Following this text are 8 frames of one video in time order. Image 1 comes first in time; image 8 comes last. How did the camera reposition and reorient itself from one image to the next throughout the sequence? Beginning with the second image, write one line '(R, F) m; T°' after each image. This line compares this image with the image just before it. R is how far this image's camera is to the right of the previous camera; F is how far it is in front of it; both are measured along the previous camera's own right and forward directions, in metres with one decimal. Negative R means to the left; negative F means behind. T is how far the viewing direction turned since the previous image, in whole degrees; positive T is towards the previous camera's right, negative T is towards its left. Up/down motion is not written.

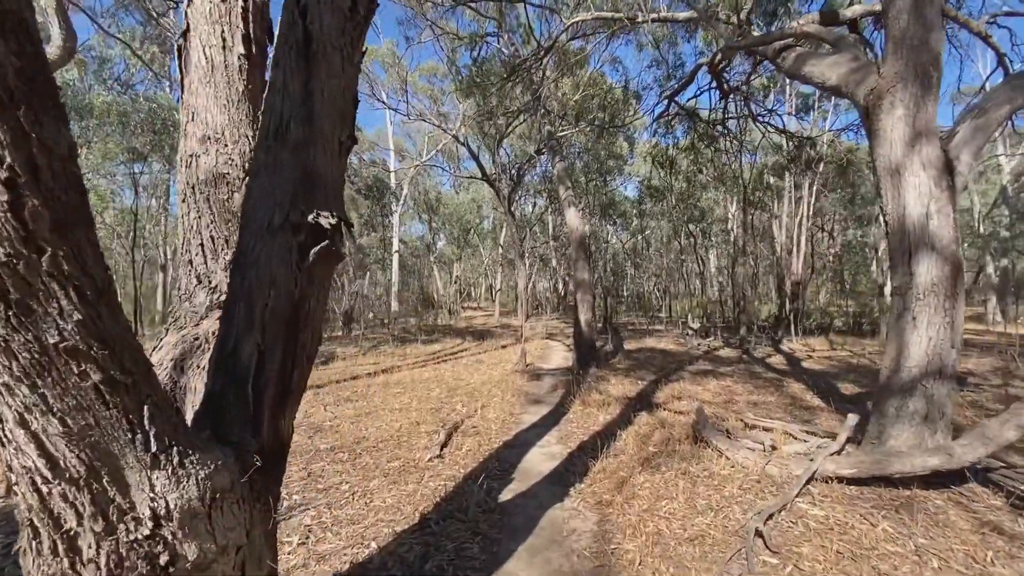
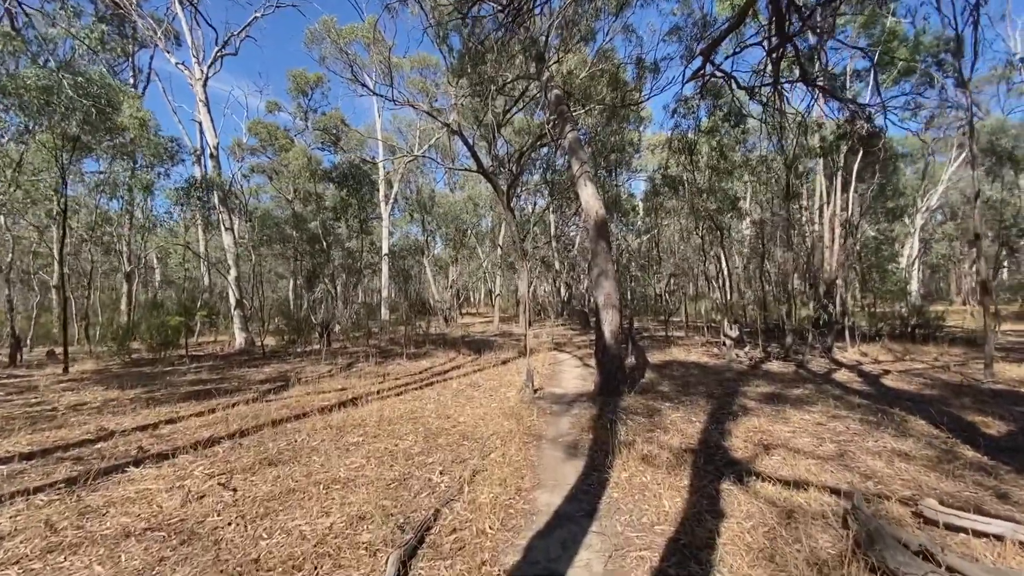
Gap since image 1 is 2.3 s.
(0.0, +1.7) m; 0°
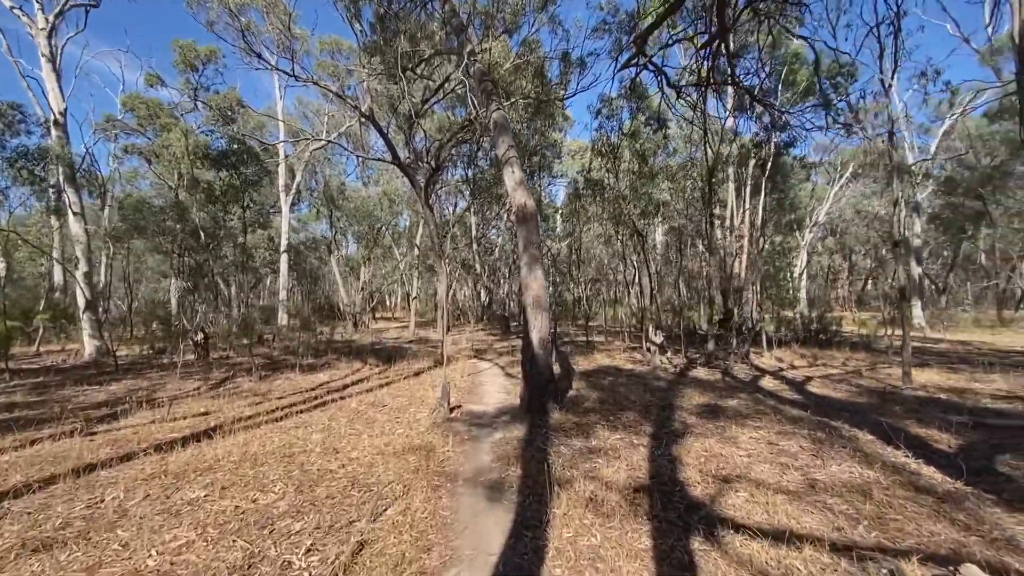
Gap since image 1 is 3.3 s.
(+0.1, +0.9) m; +10°
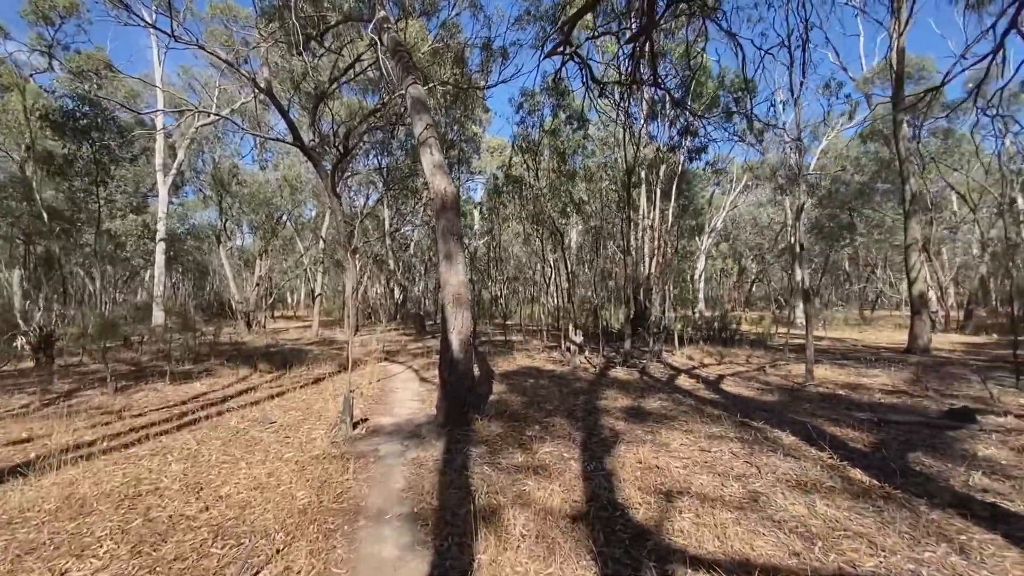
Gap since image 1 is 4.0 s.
(0.0, +0.5) m; +10°
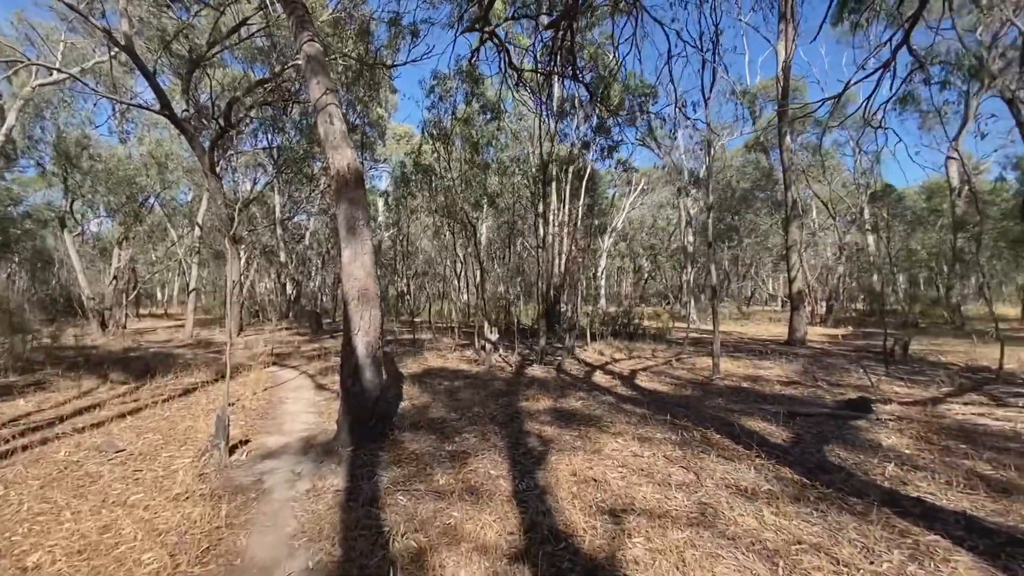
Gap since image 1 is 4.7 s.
(-0.1, +0.5) m; +11°
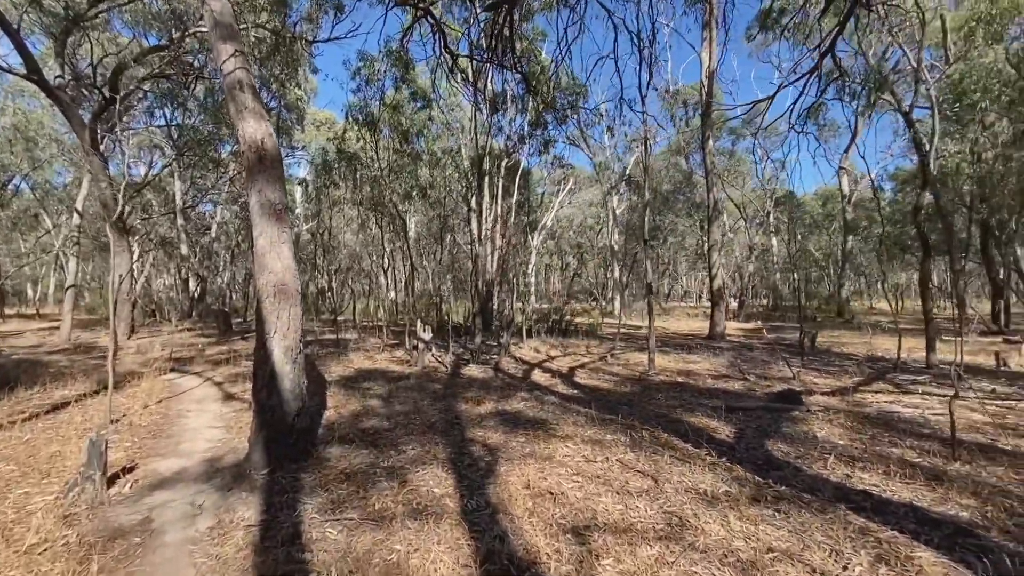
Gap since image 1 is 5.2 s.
(-0.1, +0.3) m; +9°
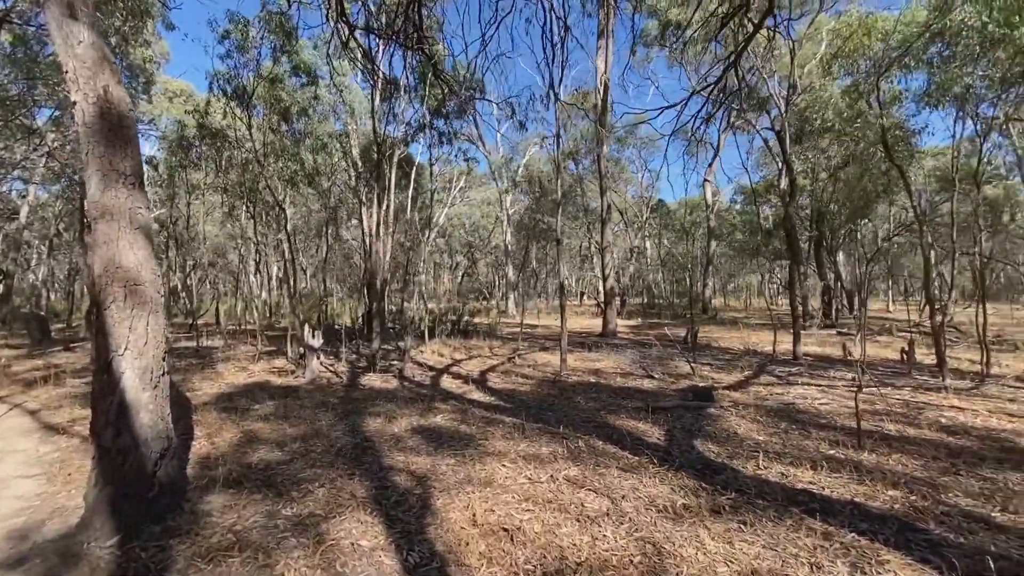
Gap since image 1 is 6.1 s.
(-0.3, +0.5) m; +14°
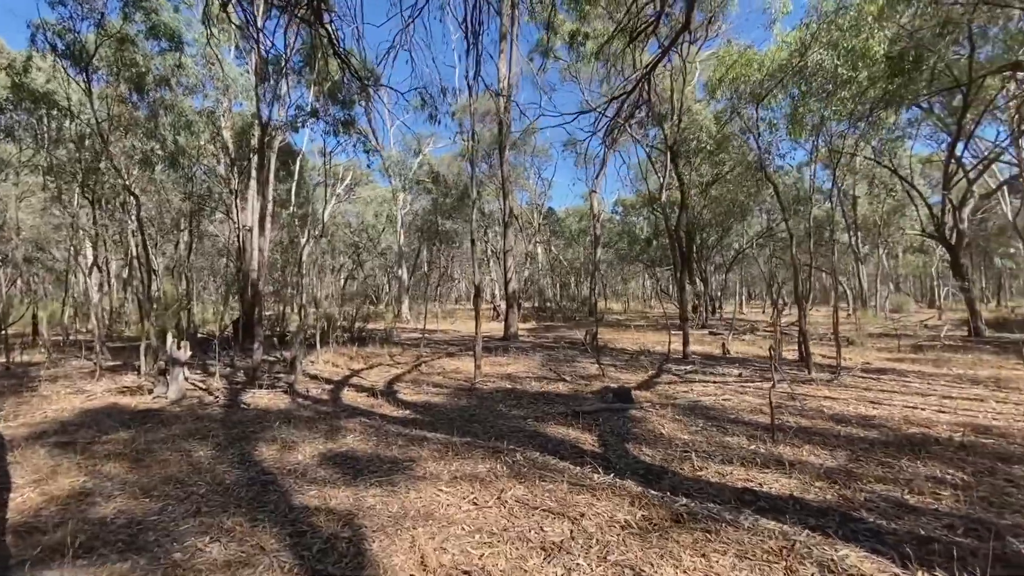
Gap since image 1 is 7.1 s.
(-0.3, +0.3) m; +13°
